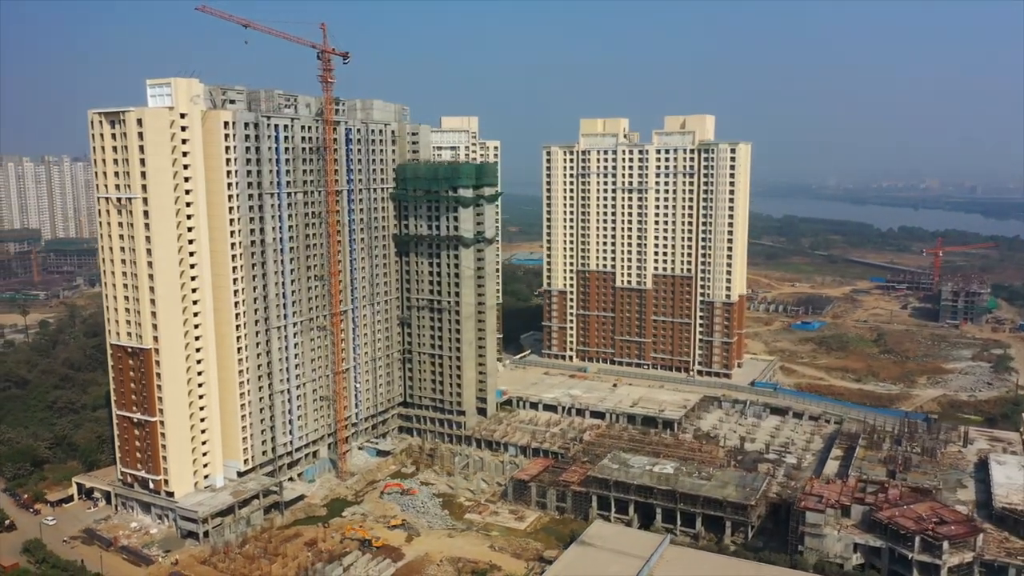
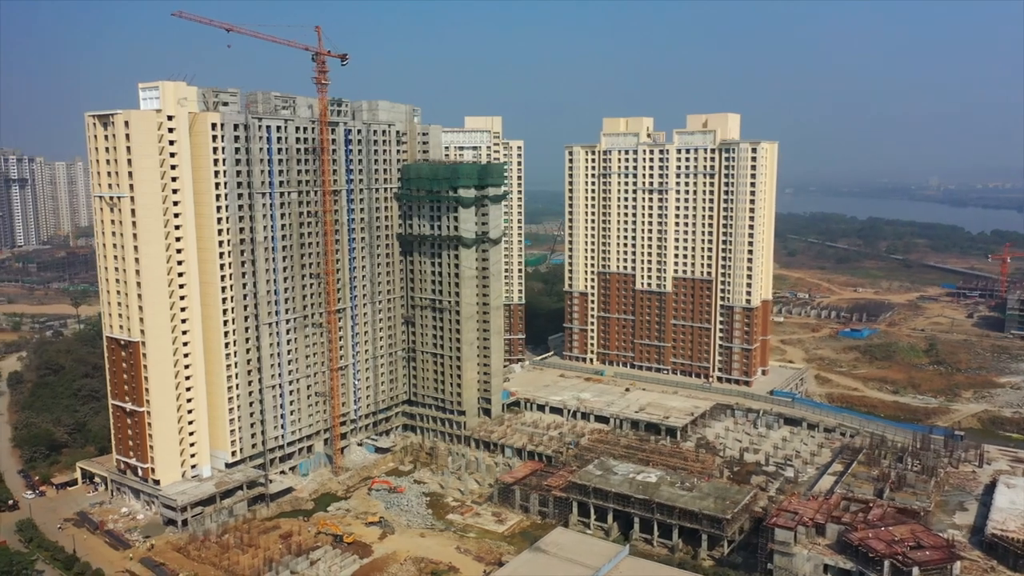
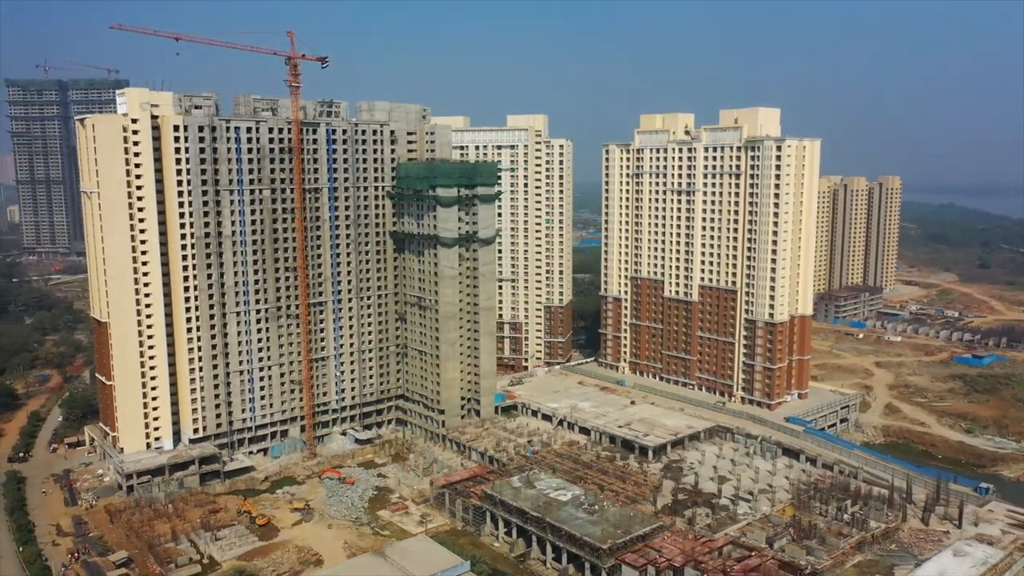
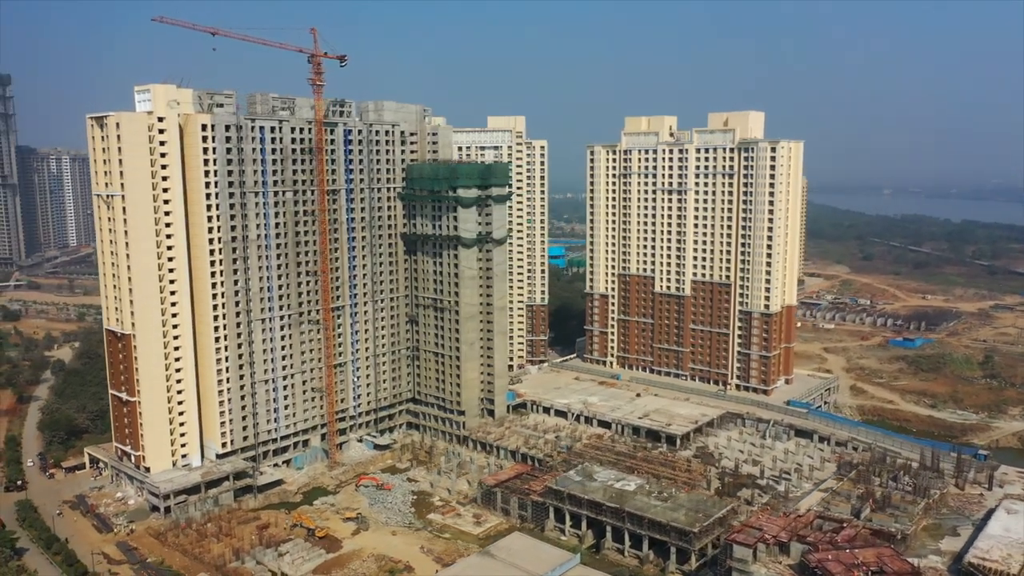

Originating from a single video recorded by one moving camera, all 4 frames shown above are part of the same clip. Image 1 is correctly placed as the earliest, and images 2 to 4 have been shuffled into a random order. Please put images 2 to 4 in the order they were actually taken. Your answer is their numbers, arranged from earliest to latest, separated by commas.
2, 4, 3
